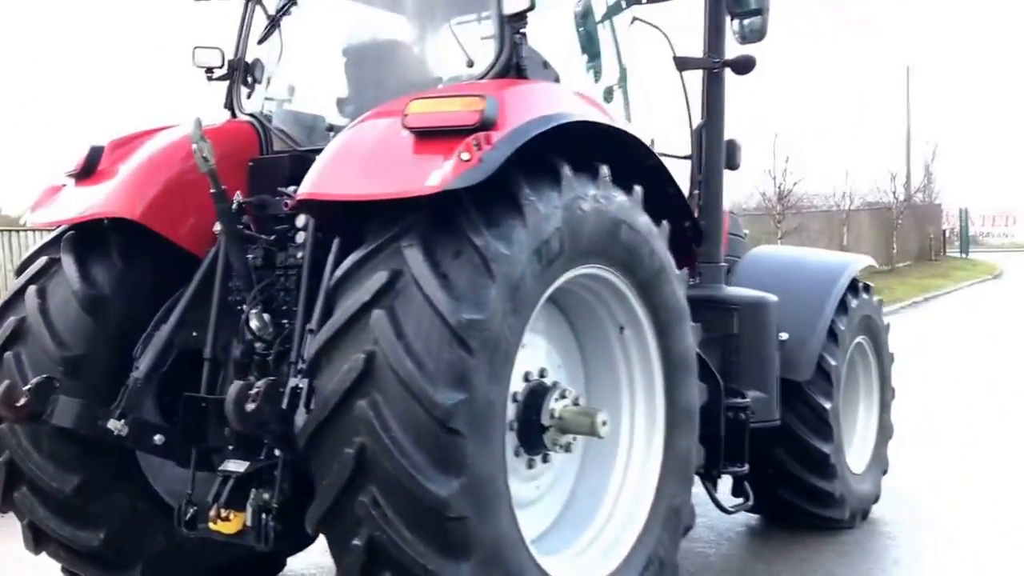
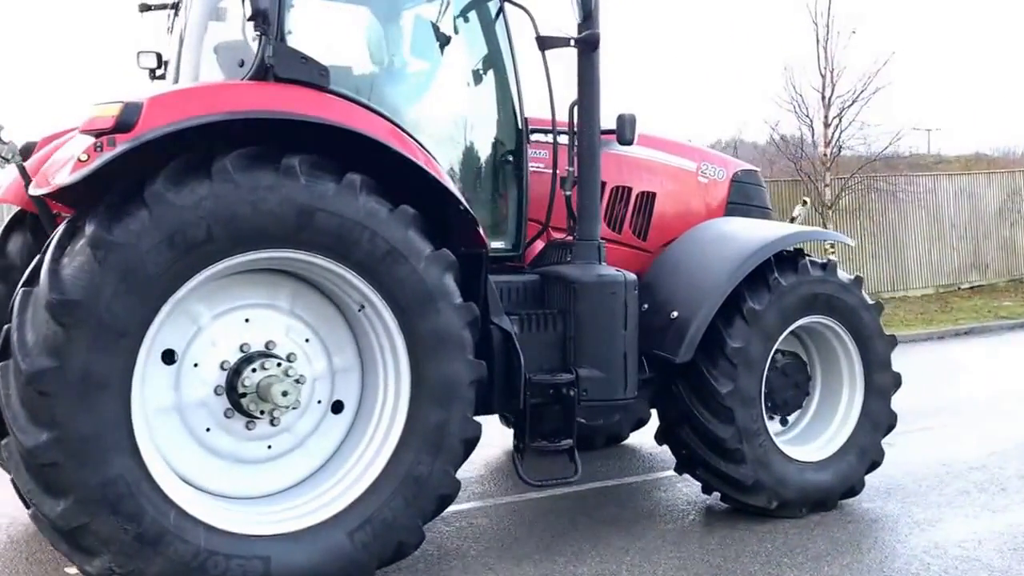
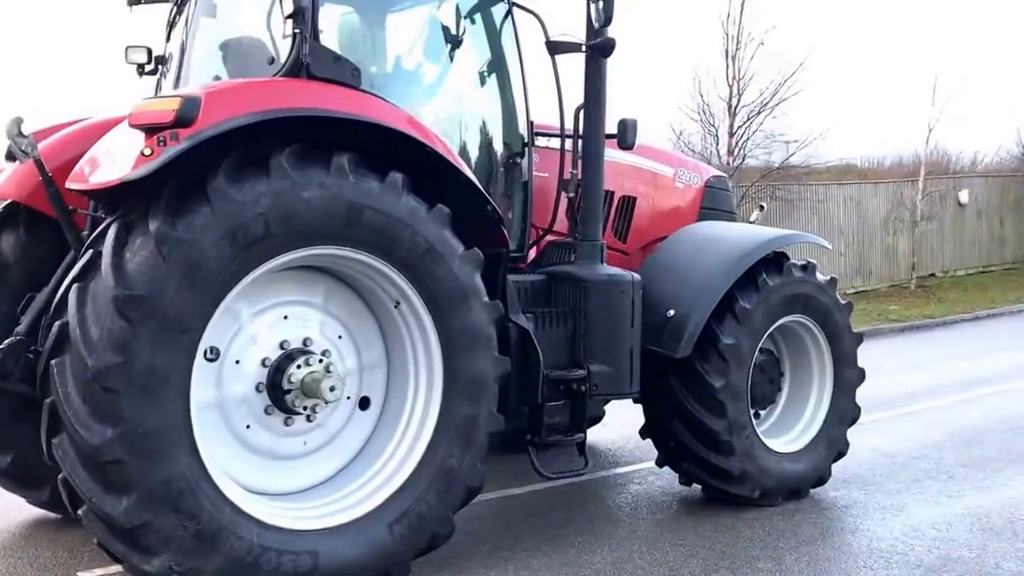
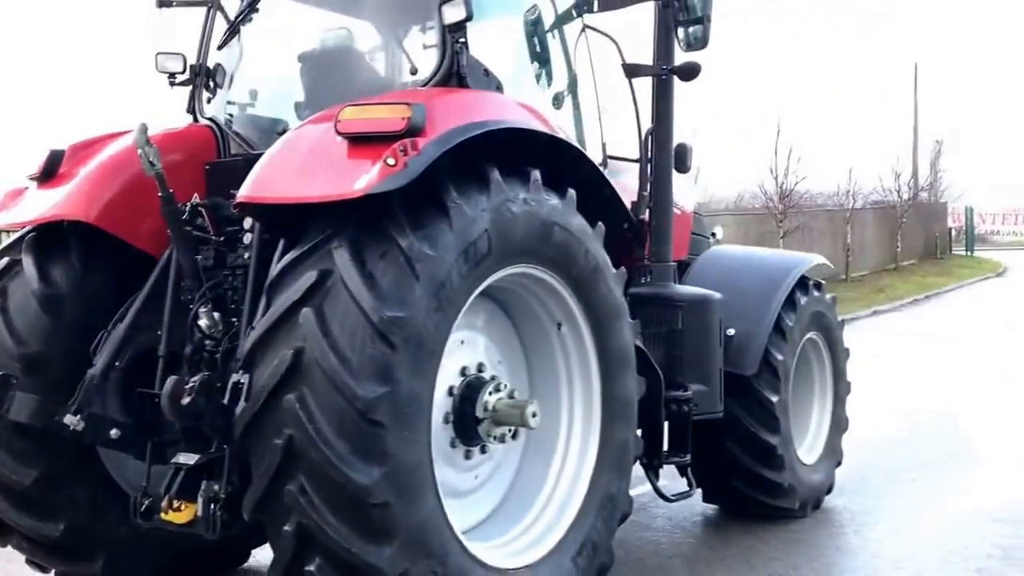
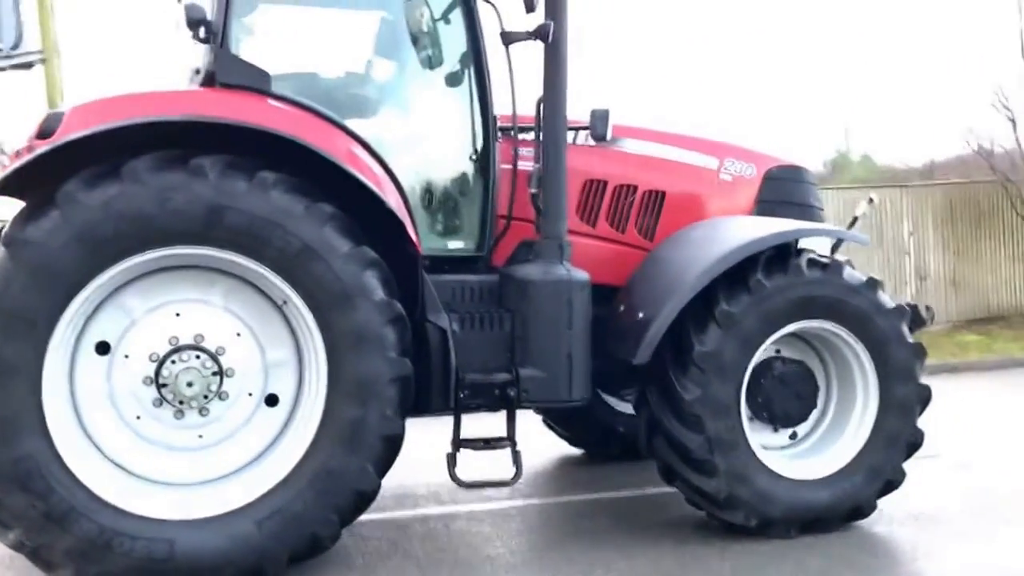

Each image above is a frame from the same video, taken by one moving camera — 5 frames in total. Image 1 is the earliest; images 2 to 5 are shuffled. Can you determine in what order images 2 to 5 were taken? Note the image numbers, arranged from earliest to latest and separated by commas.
4, 3, 2, 5
